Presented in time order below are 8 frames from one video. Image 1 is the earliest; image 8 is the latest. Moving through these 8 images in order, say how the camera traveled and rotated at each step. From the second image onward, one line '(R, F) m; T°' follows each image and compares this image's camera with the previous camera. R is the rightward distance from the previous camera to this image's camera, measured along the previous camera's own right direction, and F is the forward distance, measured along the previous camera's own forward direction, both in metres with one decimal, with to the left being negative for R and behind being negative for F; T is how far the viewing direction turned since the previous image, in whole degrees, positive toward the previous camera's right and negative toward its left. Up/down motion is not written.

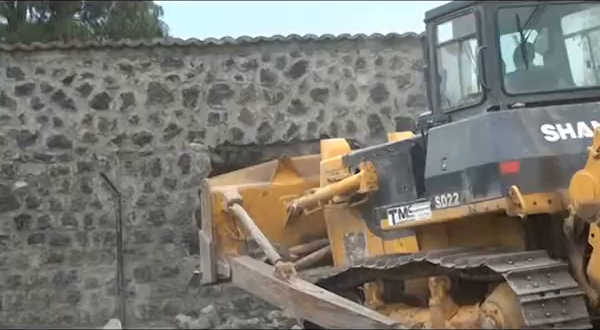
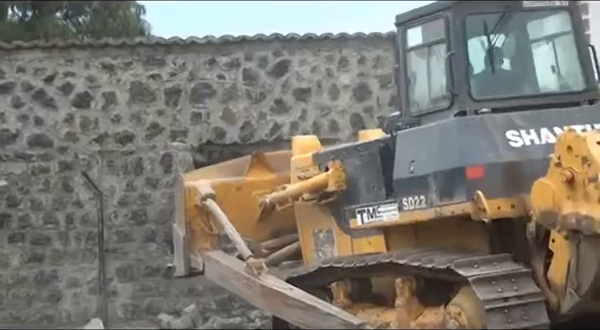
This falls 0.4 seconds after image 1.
(-0.2, 0.0) m; +2°
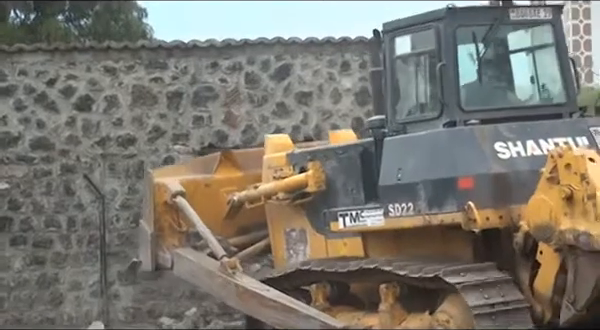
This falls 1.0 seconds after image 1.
(+0.1, 0.0) m; -1°
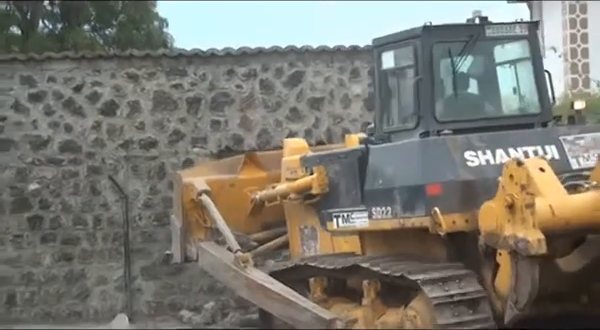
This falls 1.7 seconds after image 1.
(+0.4, -0.5) m; -2°
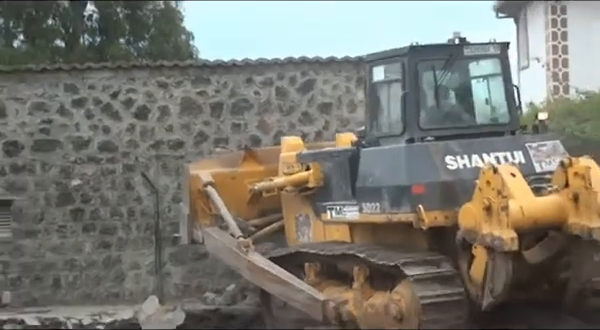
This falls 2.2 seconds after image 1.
(+0.2, -1.2) m; -2°
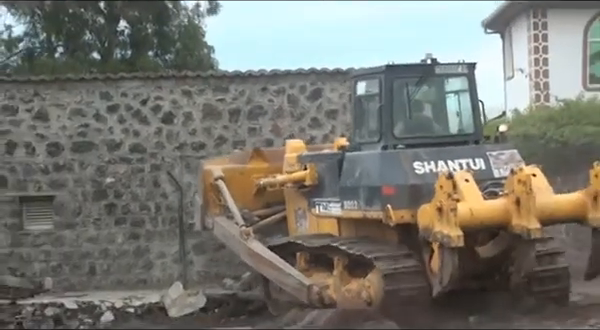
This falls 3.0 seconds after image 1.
(+0.5, -1.3) m; -2°
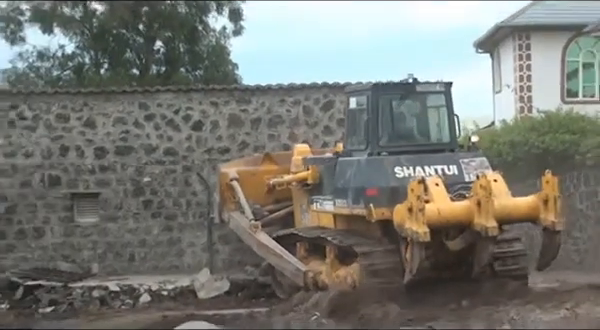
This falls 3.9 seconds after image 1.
(+0.5, -1.8) m; -3°
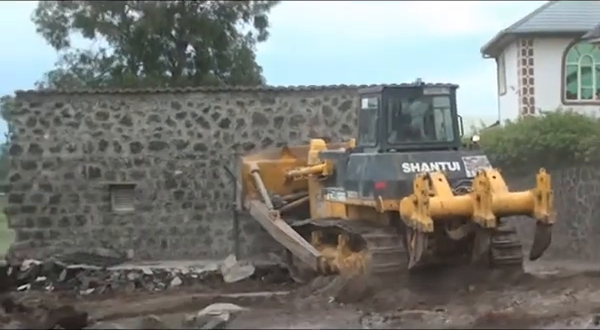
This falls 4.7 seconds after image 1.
(+0.2, -1.2) m; -1°
